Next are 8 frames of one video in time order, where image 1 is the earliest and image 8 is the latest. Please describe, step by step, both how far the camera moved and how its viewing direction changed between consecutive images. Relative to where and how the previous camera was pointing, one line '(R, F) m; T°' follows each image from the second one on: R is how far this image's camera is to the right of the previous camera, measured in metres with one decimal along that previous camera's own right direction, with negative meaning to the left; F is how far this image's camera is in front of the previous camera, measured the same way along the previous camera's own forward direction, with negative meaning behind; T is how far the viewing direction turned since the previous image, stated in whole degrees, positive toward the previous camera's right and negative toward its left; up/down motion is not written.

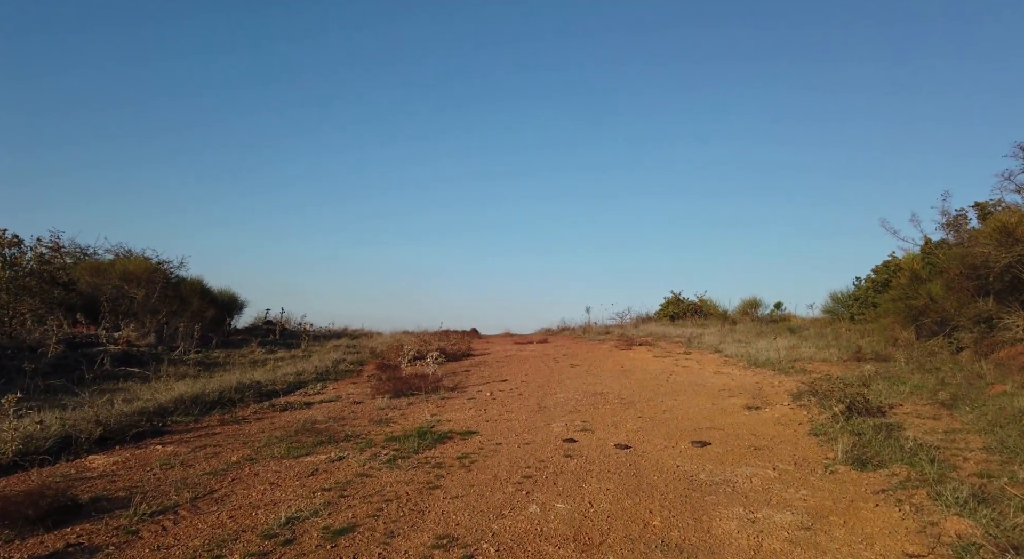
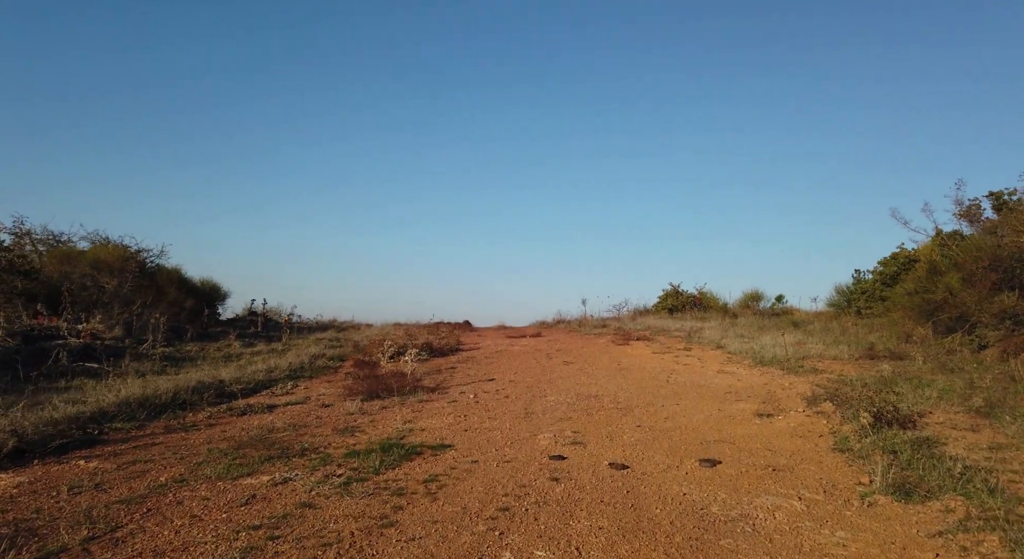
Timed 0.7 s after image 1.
(+0.2, +0.9) m; 0°
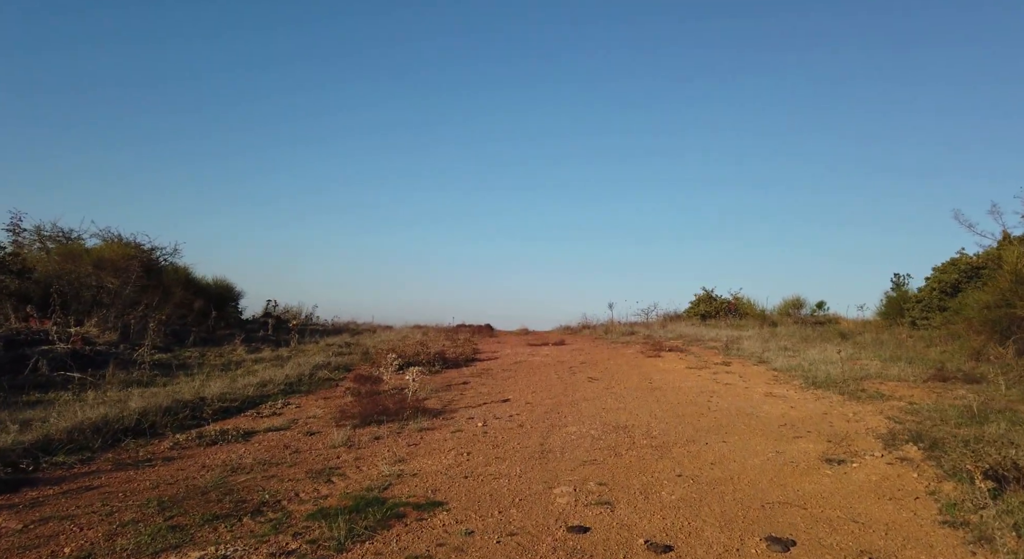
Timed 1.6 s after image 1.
(+0.1, +1.3) m; -2°
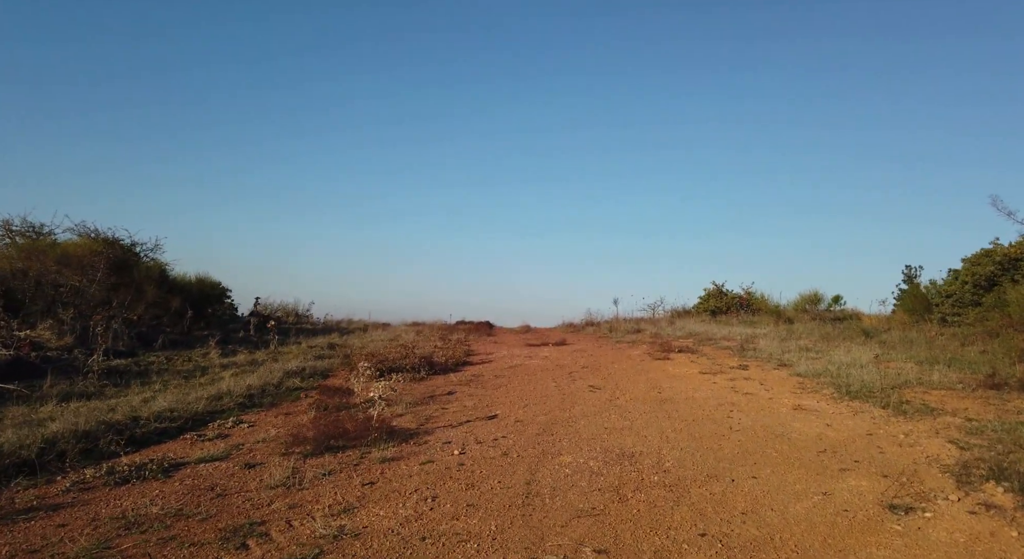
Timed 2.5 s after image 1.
(+0.2, +1.4) m; 0°
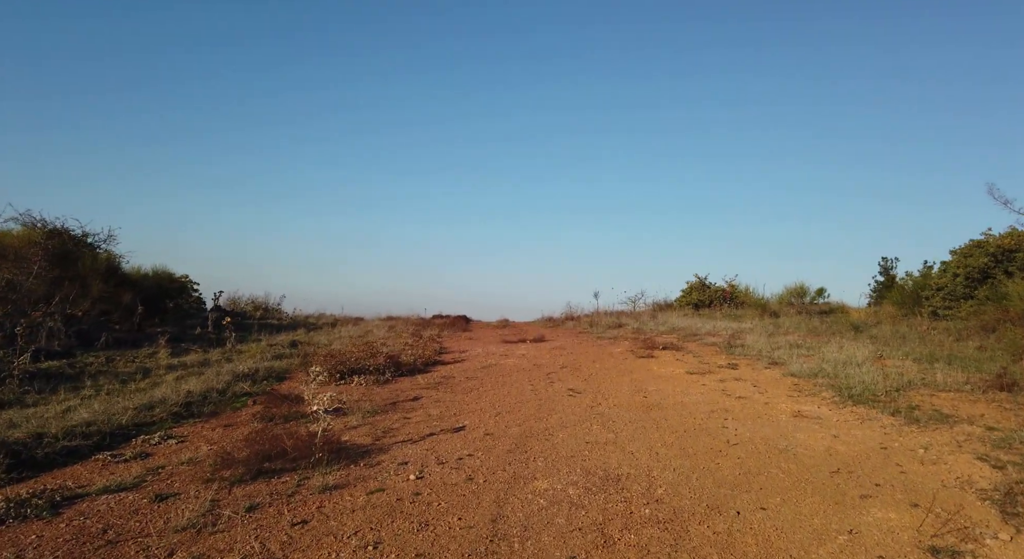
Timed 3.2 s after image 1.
(+0.1, +1.0) m; +2°
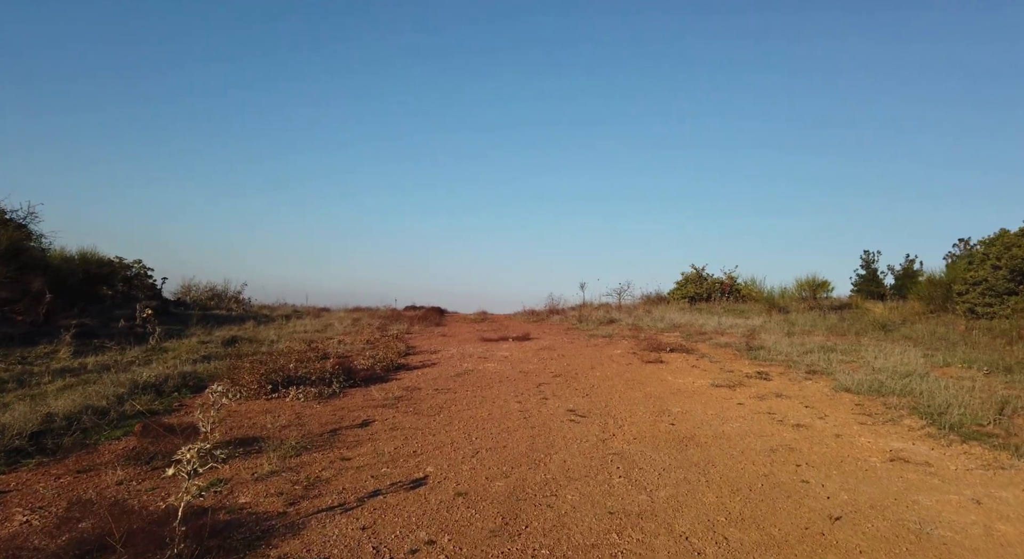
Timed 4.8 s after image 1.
(-0.1, +2.4) m; +2°
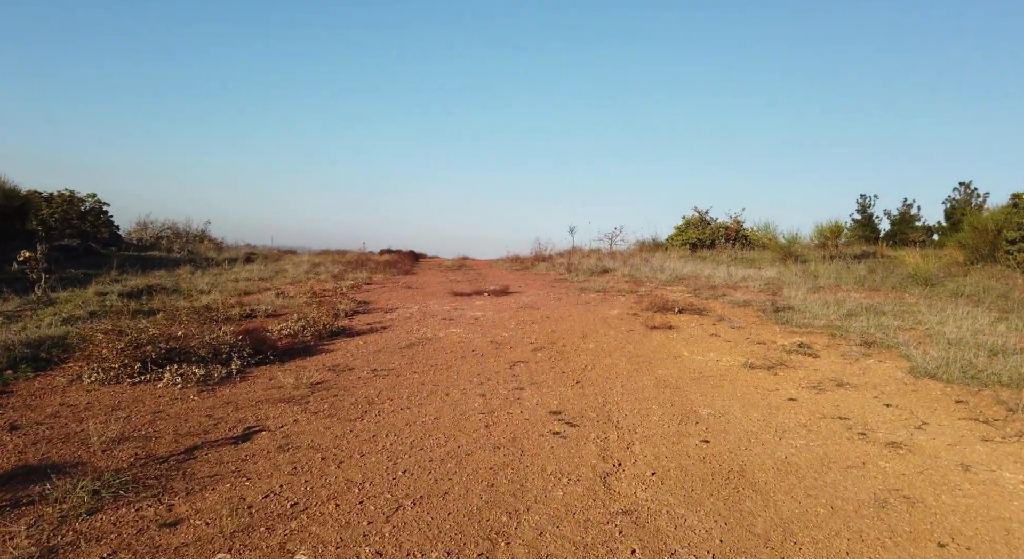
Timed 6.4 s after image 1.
(+0.2, +2.4) m; +1°
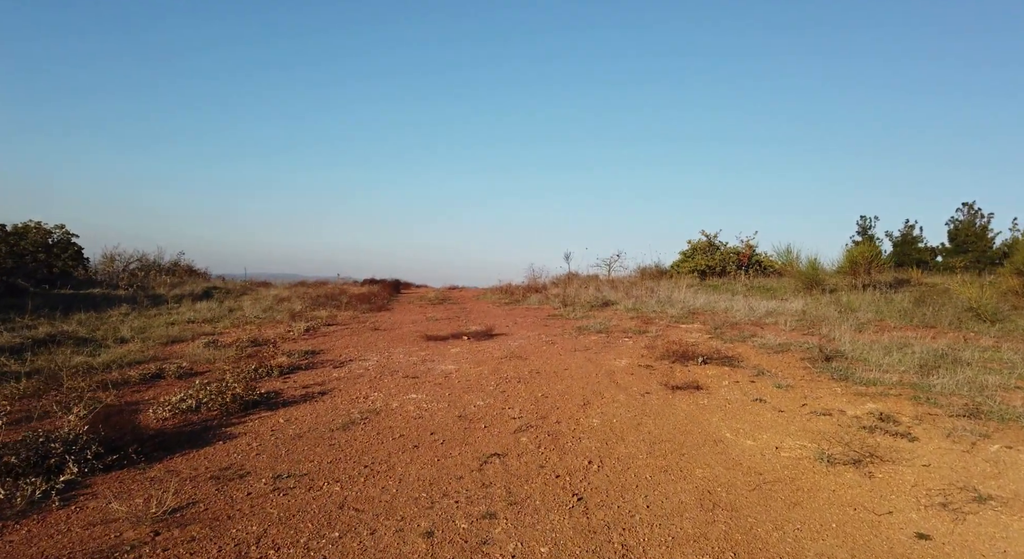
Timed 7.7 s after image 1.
(+0.2, +2.1) m; 0°
